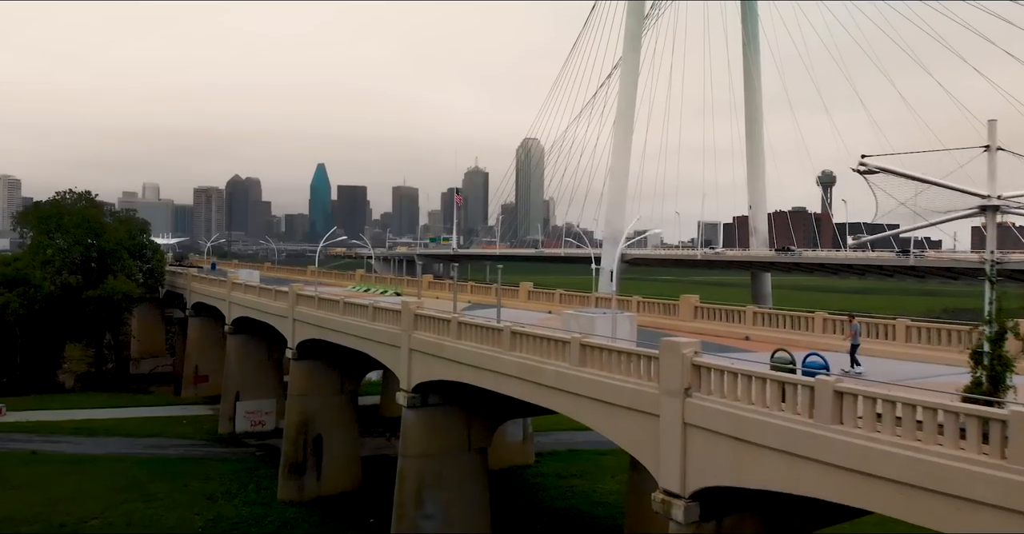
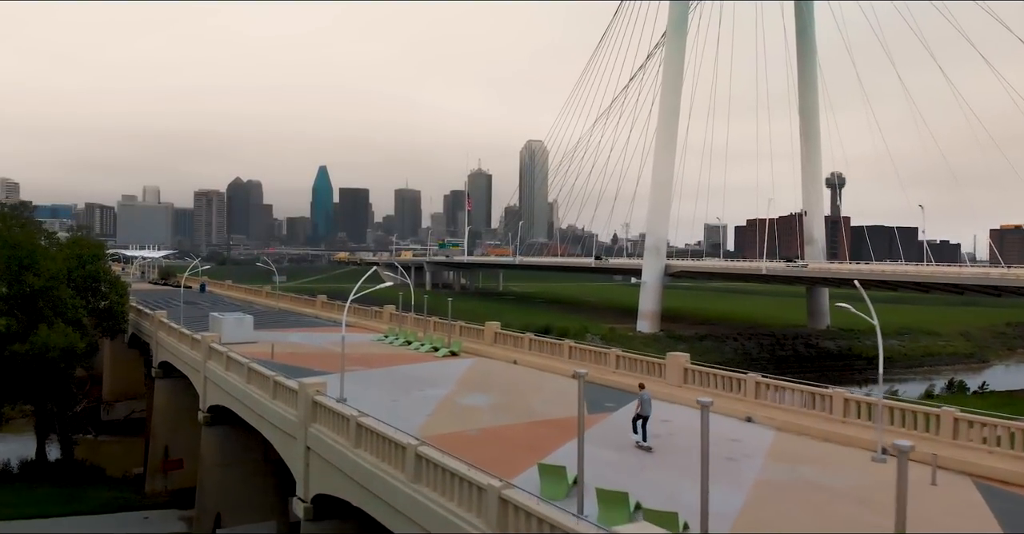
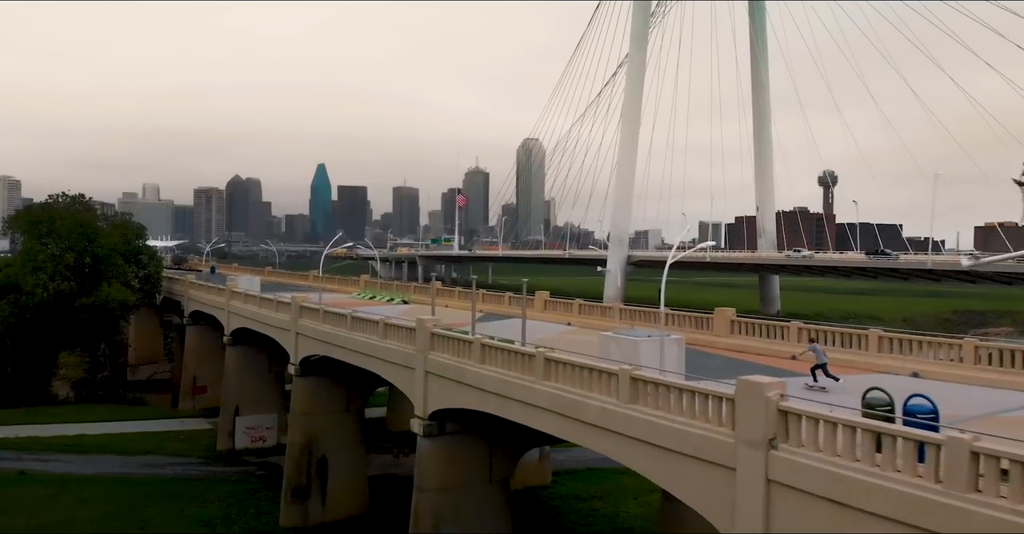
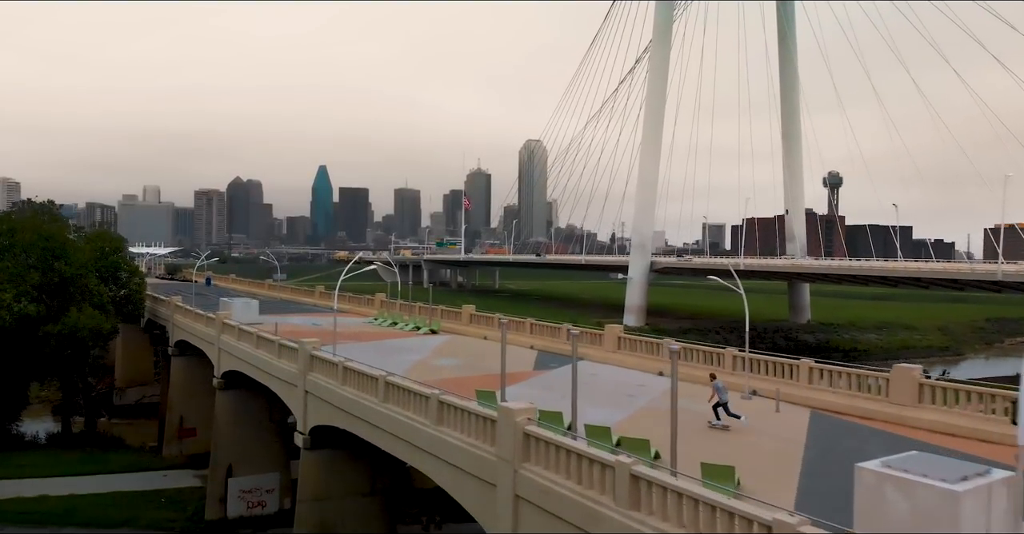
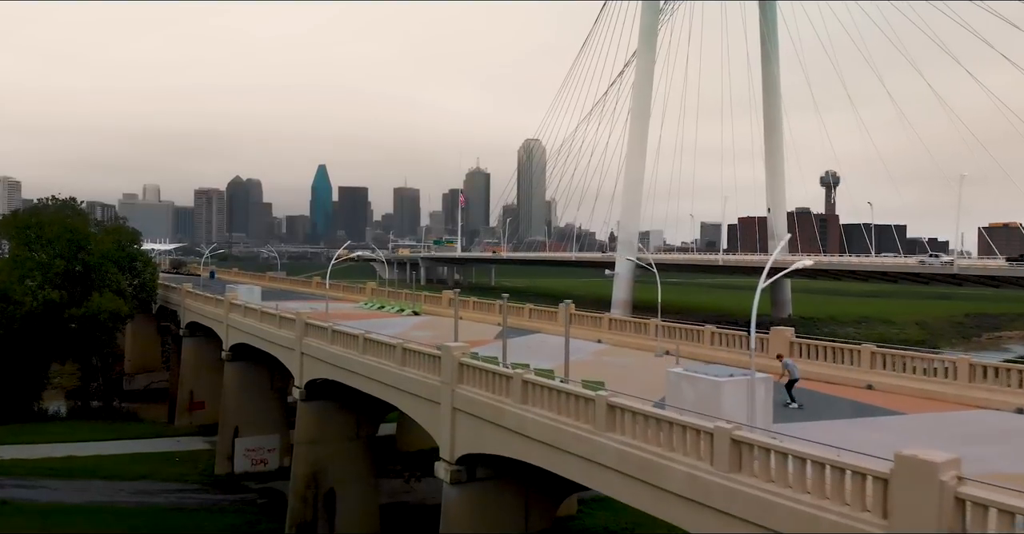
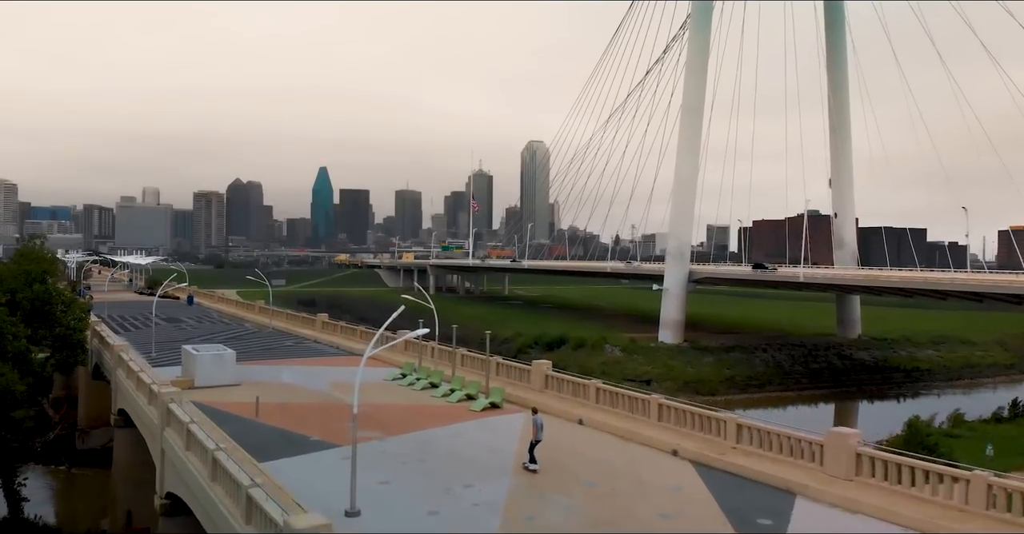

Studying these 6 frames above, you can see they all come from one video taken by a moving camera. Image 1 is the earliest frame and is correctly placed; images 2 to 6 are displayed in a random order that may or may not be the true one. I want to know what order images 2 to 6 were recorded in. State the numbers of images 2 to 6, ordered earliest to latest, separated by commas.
3, 5, 4, 2, 6
